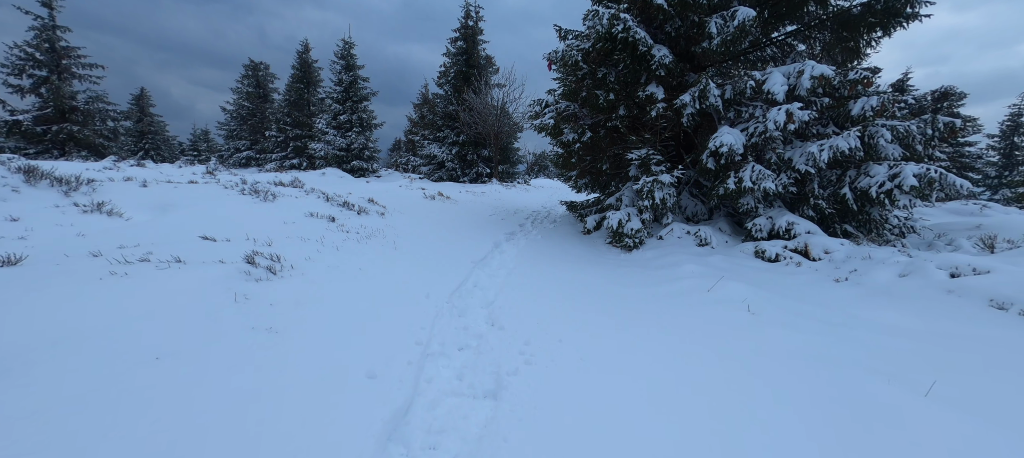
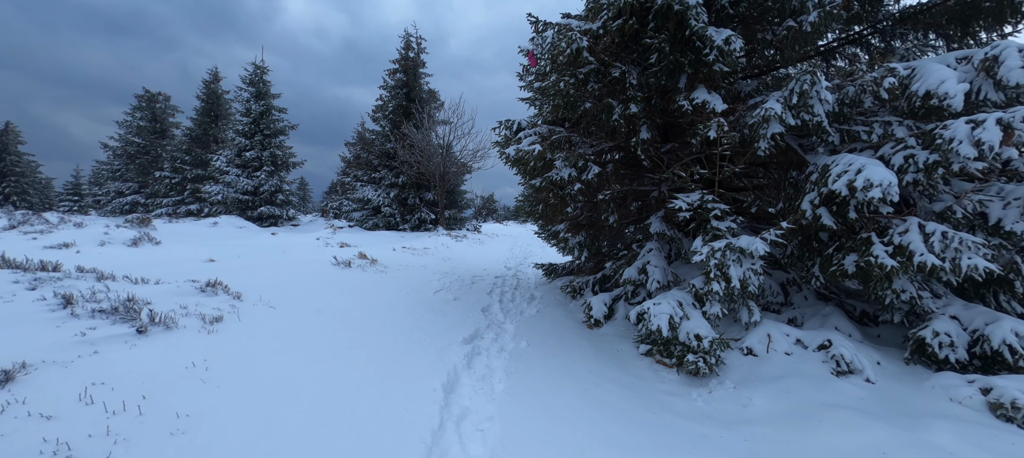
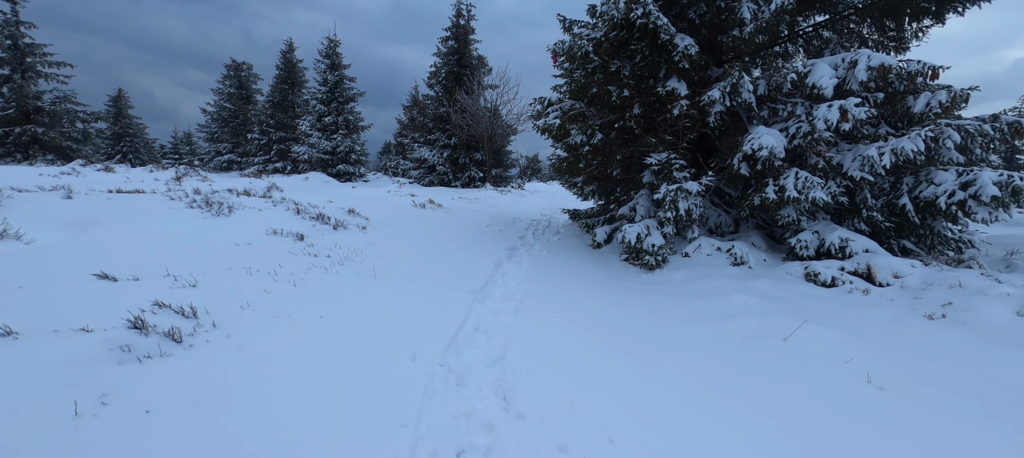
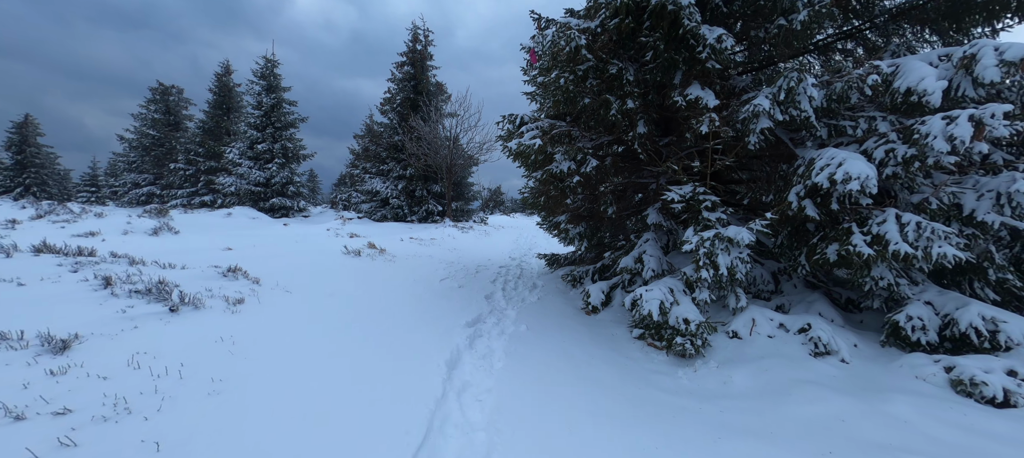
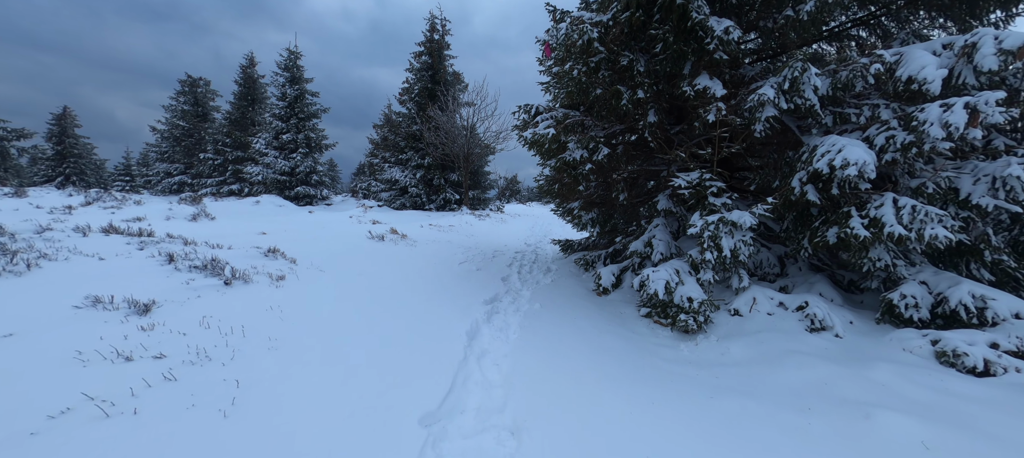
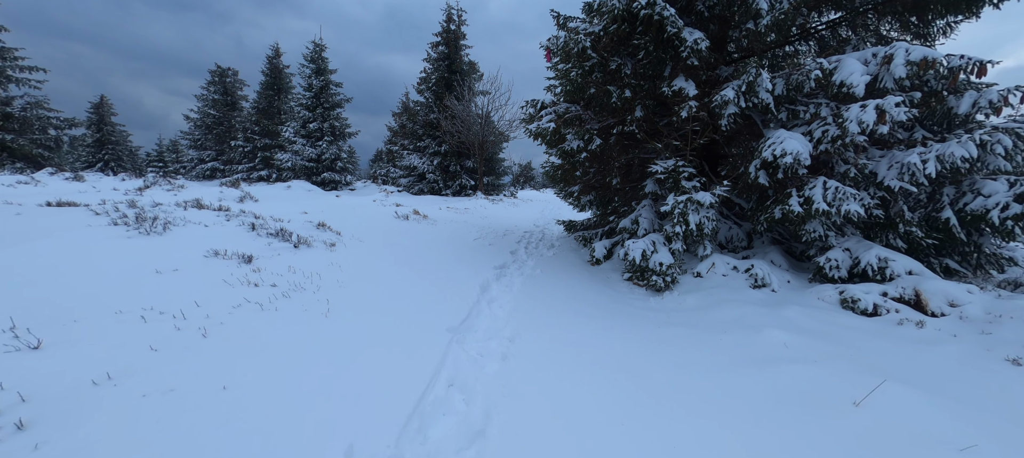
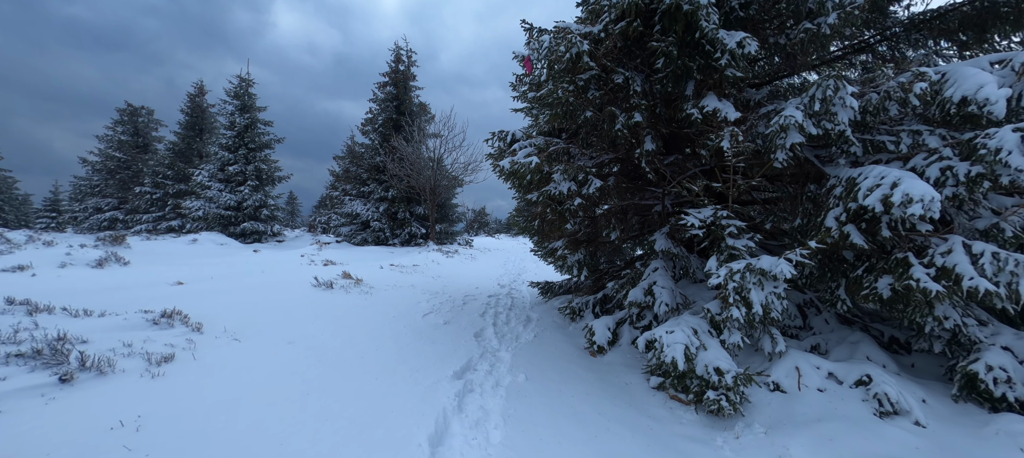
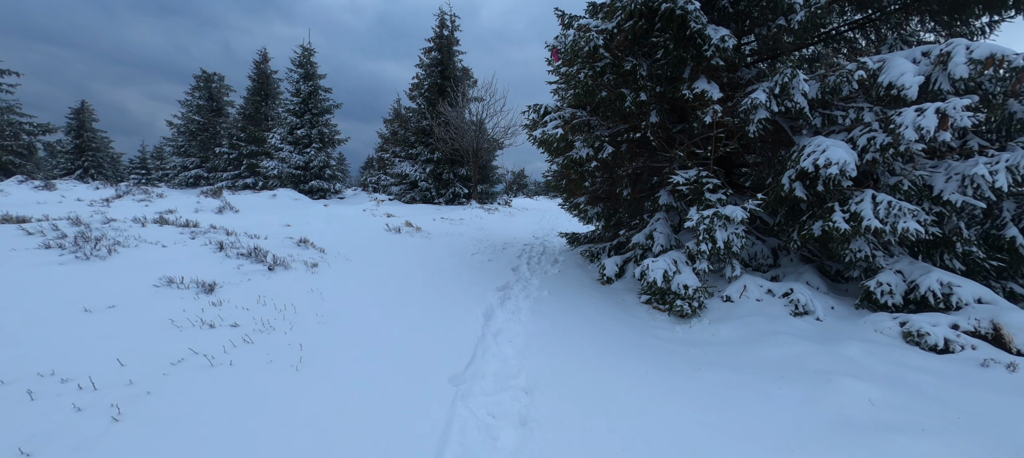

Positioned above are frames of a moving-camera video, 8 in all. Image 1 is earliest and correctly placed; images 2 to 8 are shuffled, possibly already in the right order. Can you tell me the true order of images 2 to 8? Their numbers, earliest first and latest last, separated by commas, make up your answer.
3, 6, 8, 5, 4, 2, 7
